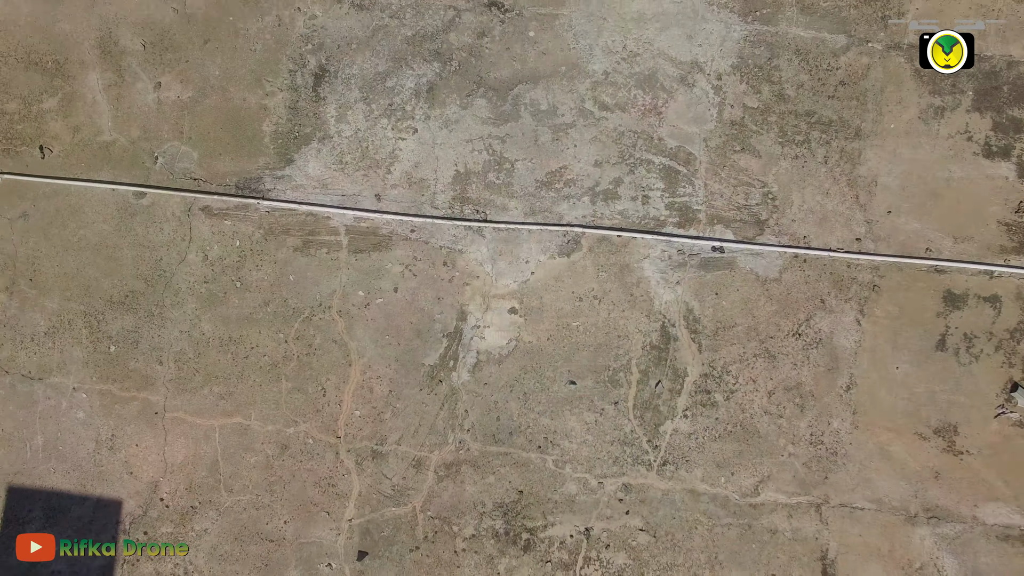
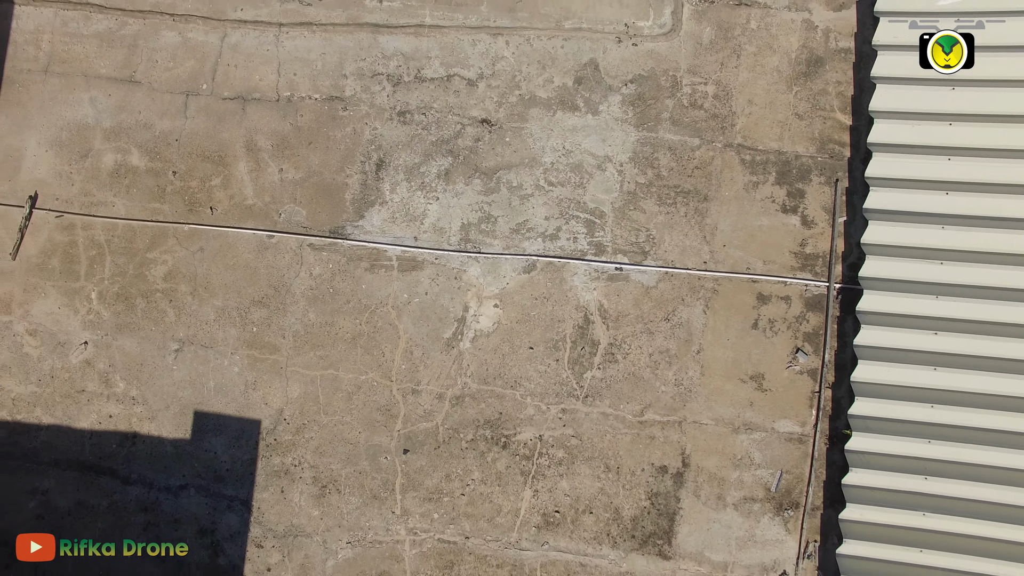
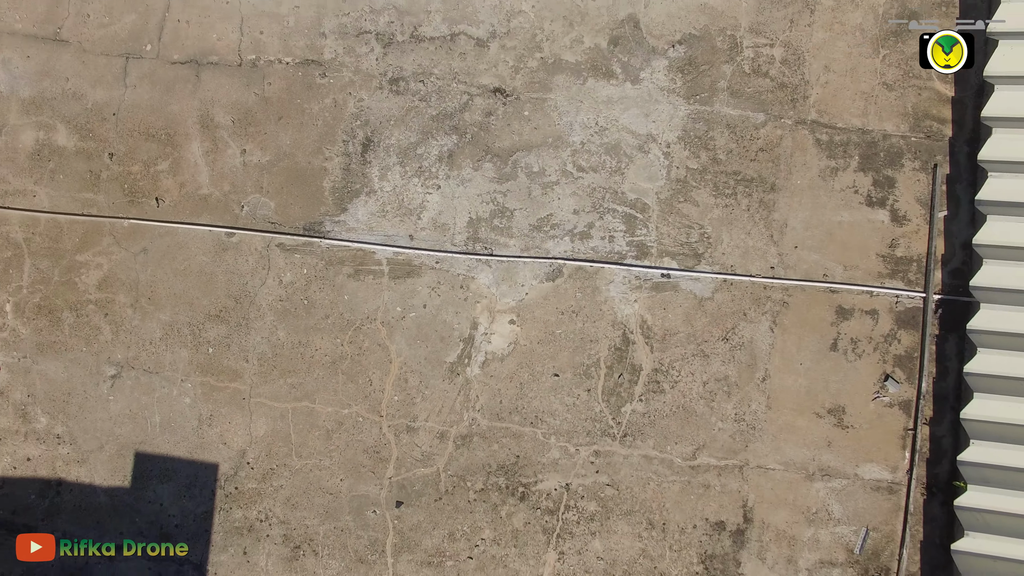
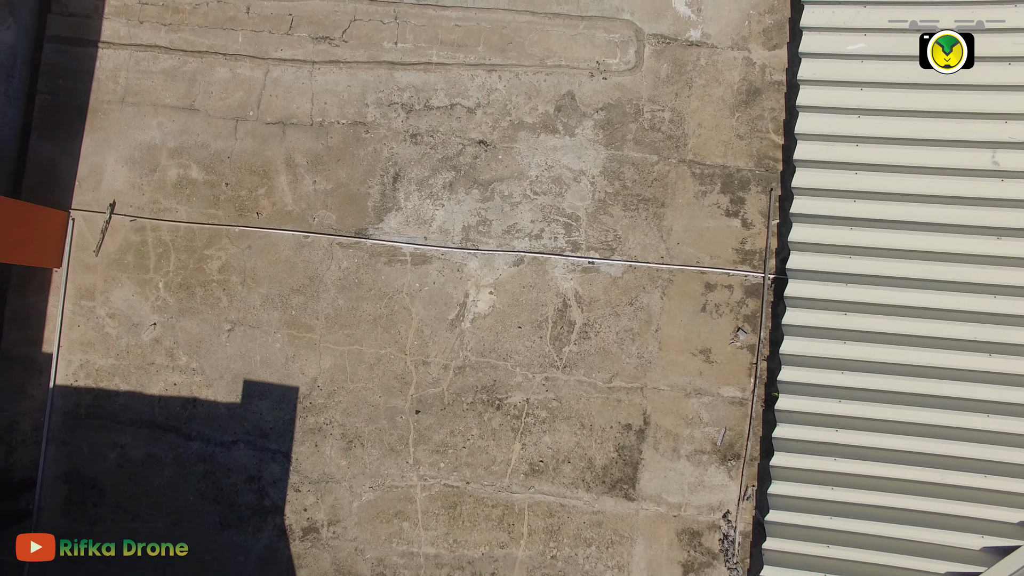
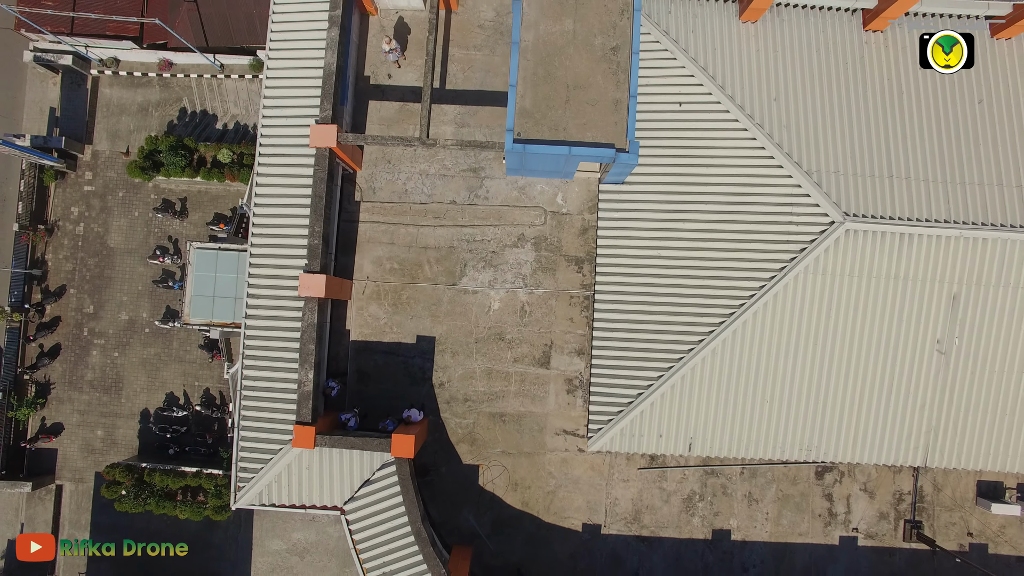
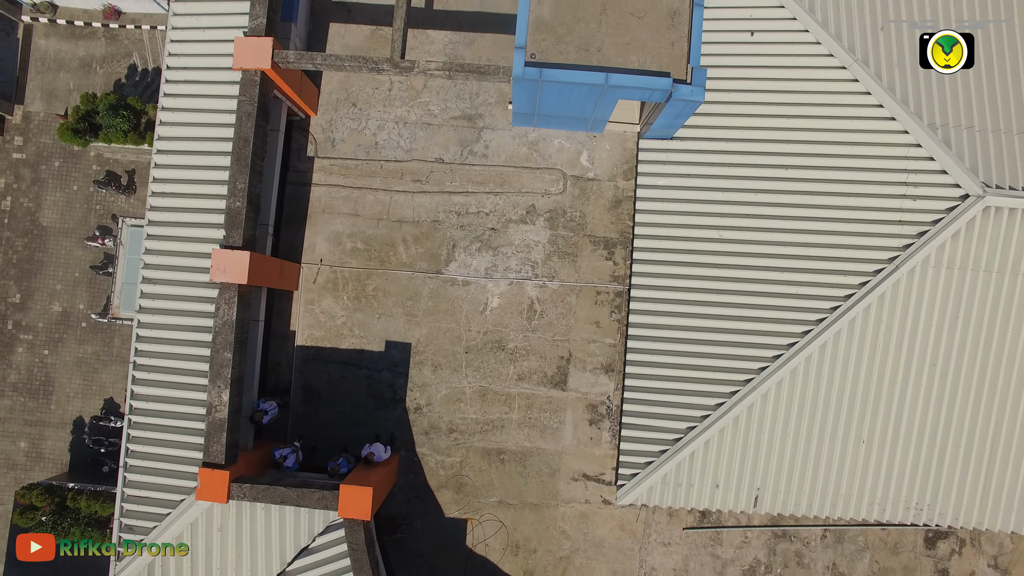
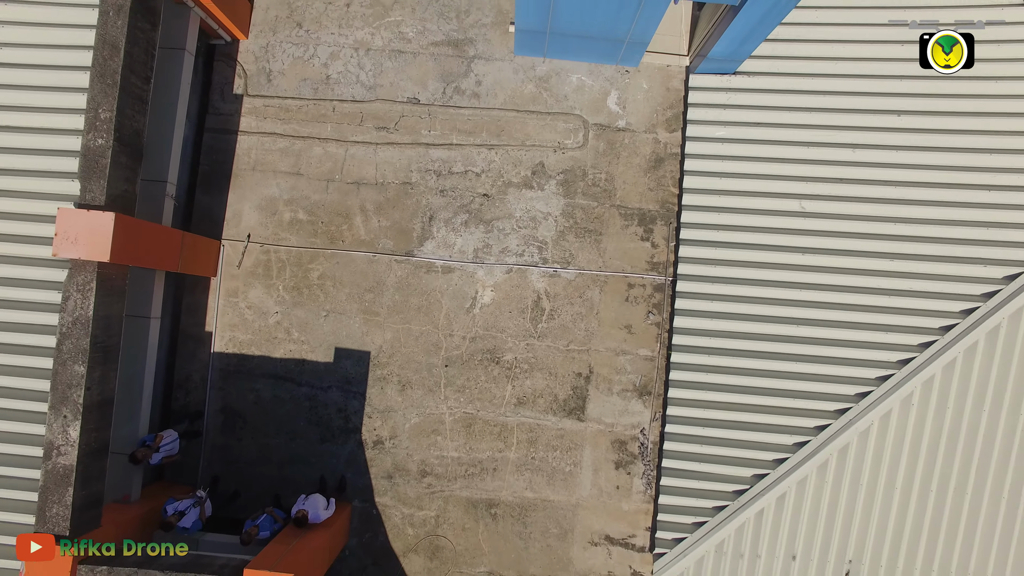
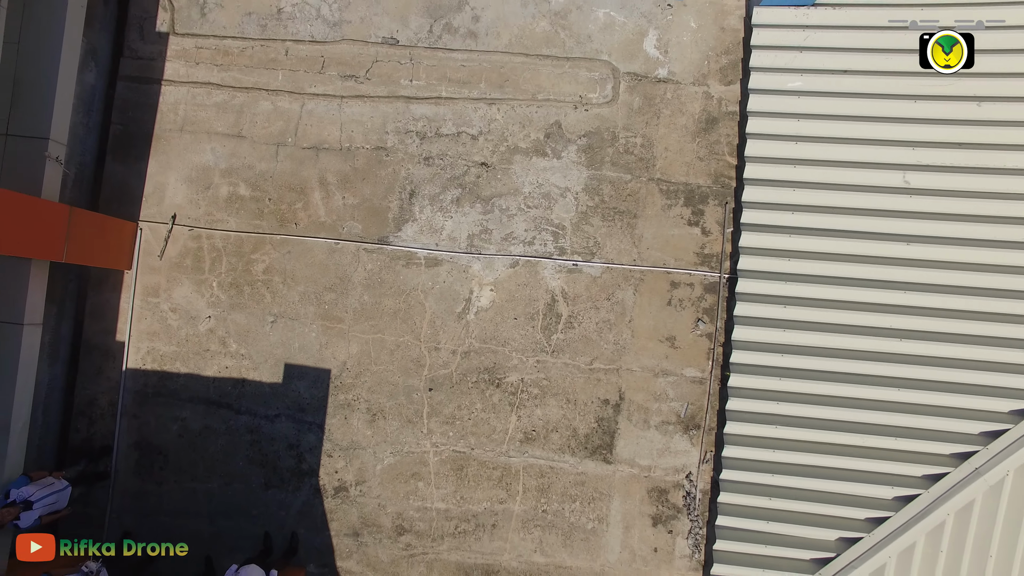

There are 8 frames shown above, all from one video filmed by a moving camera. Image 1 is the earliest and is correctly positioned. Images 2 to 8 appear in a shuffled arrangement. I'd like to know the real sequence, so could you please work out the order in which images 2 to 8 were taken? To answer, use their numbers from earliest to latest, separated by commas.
3, 2, 4, 8, 7, 6, 5
